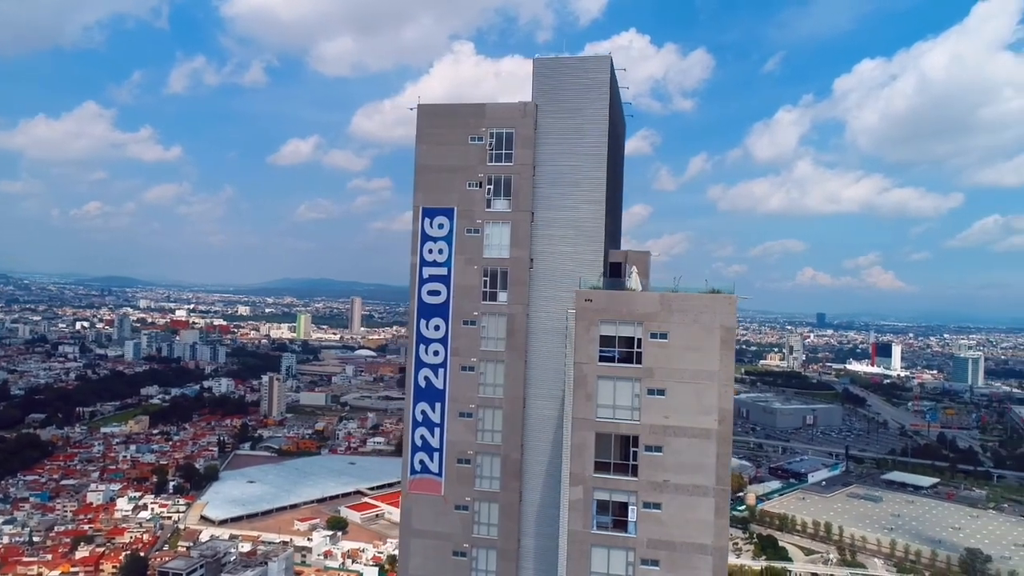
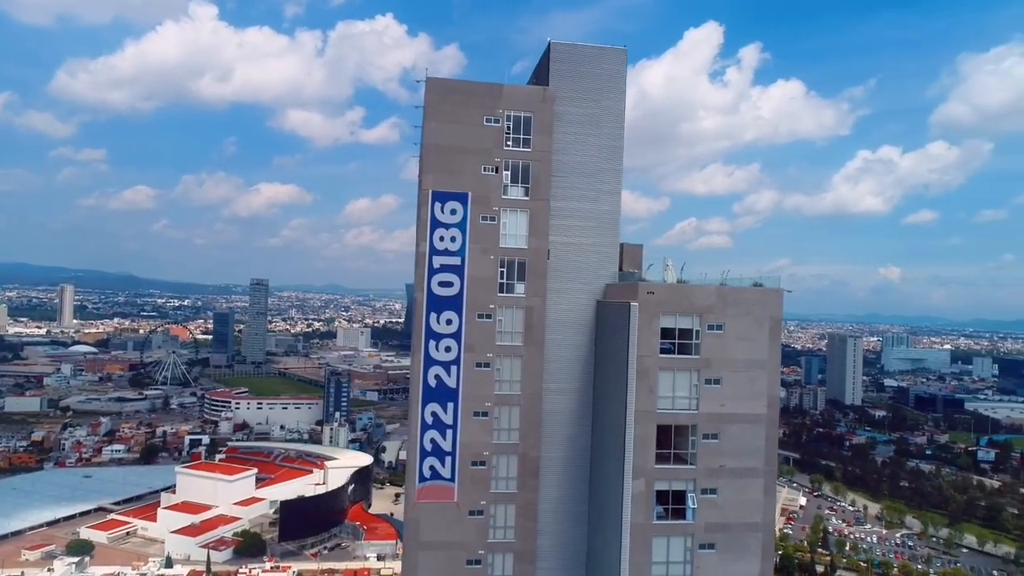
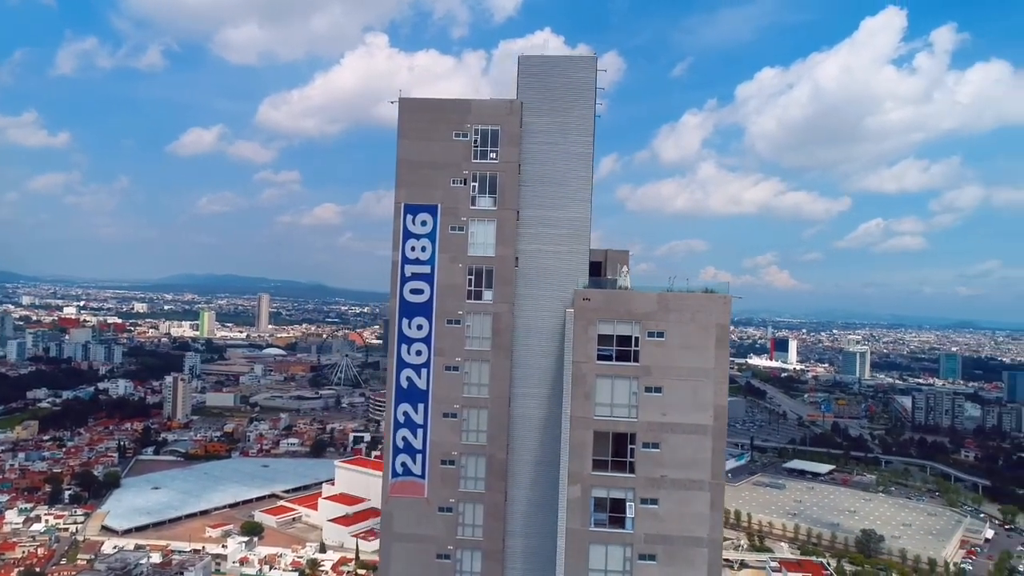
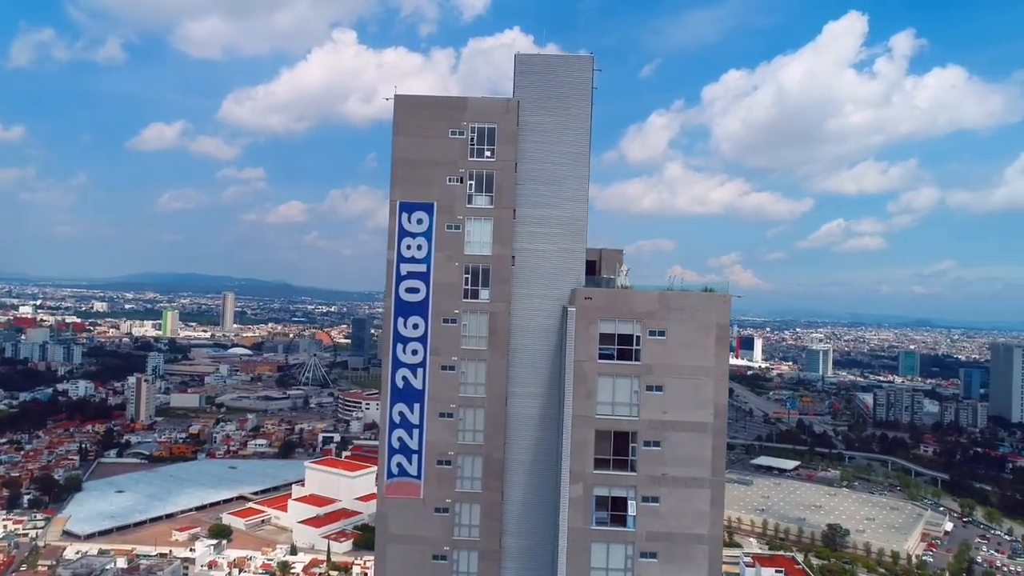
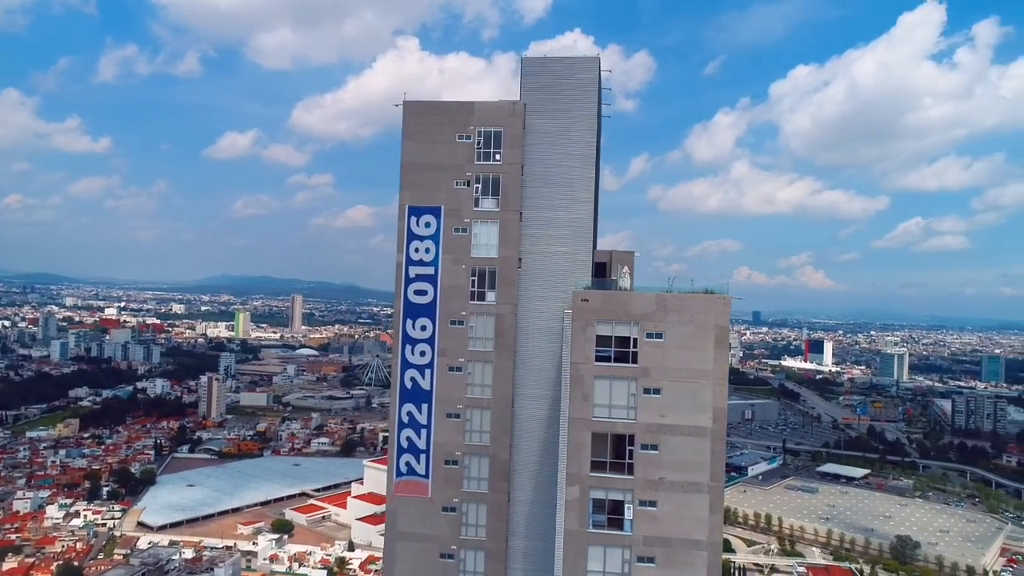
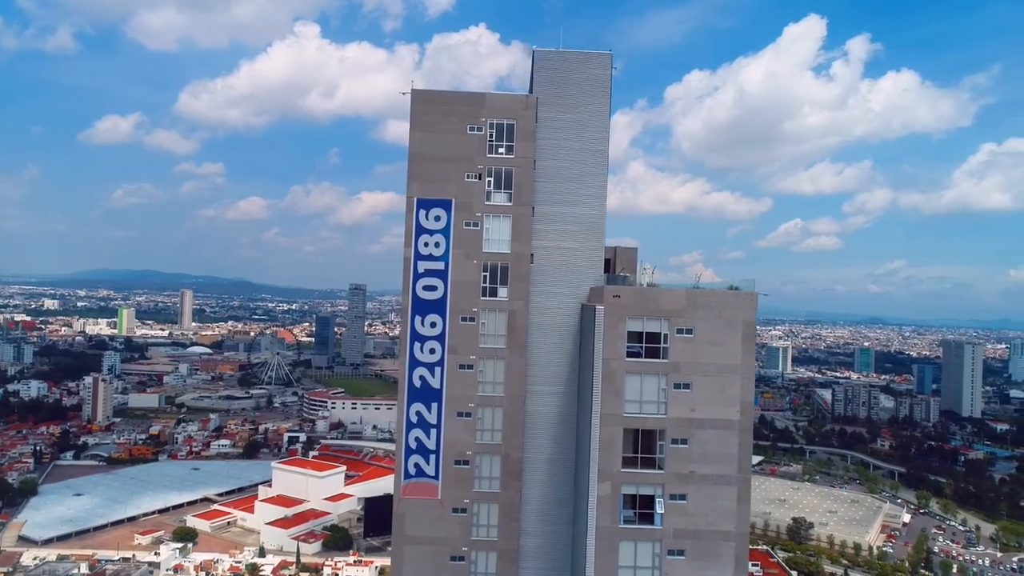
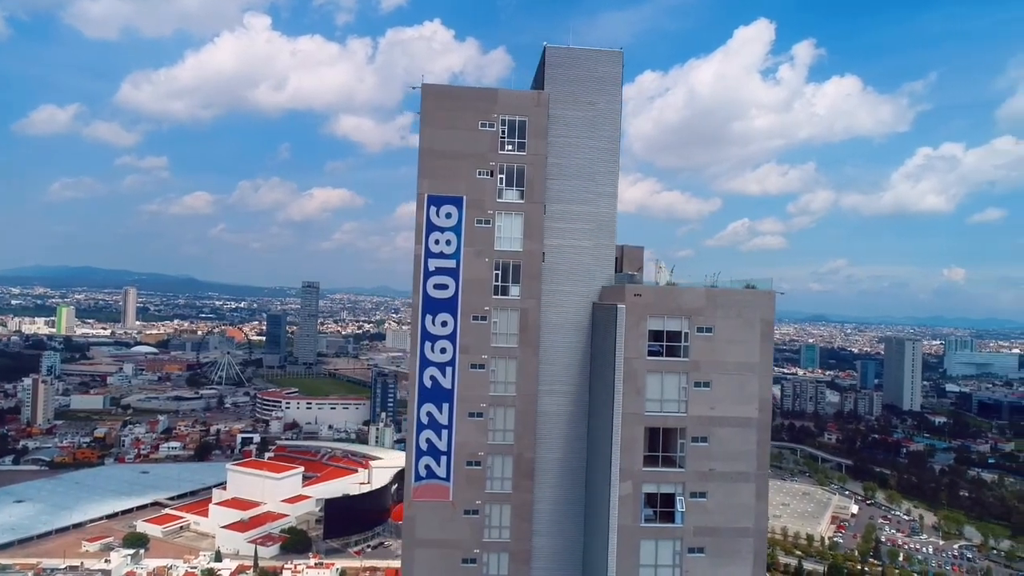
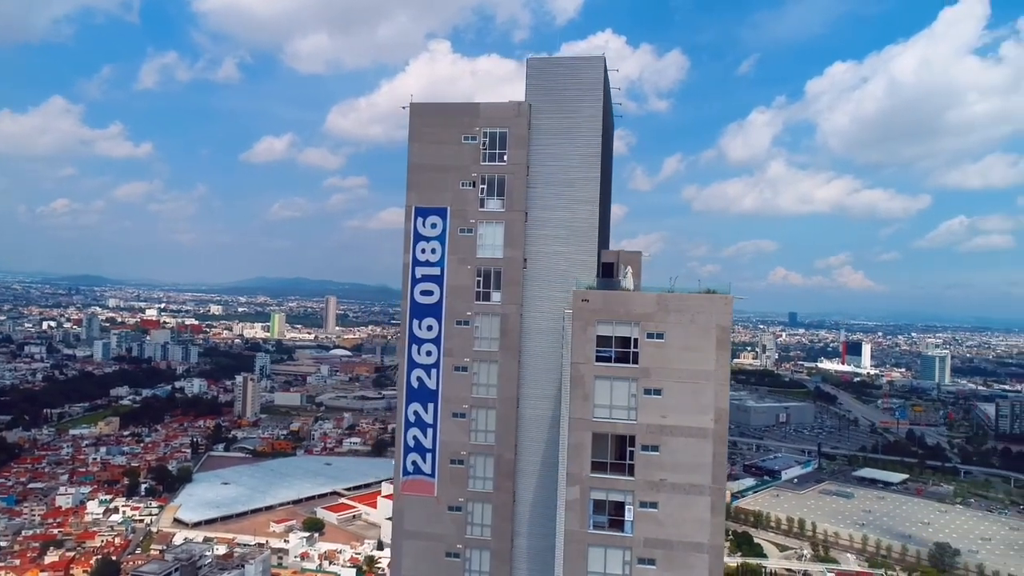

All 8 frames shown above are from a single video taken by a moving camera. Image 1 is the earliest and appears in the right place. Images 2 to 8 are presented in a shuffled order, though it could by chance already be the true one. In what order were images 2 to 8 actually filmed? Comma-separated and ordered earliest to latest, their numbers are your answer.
8, 5, 3, 4, 6, 7, 2
